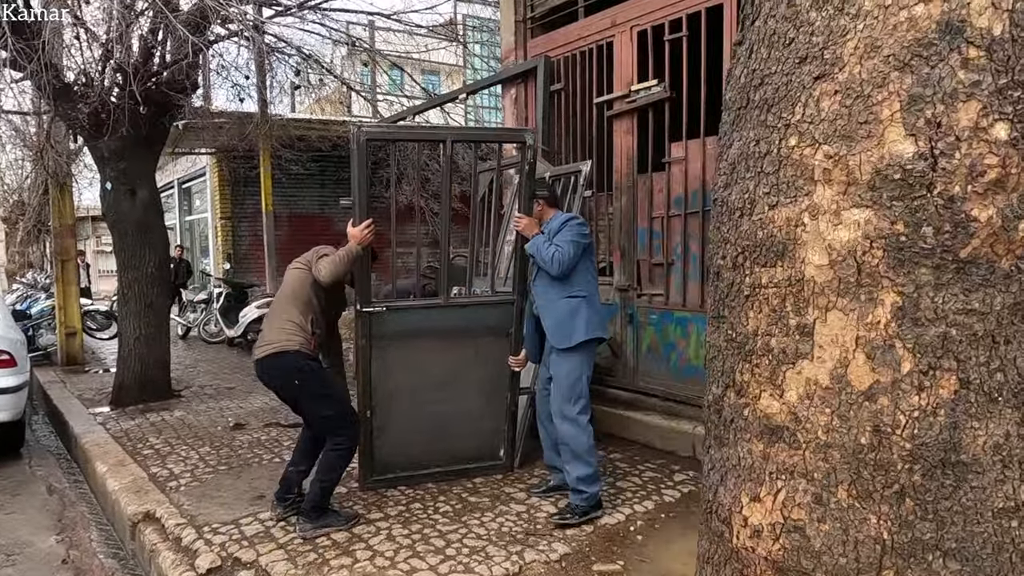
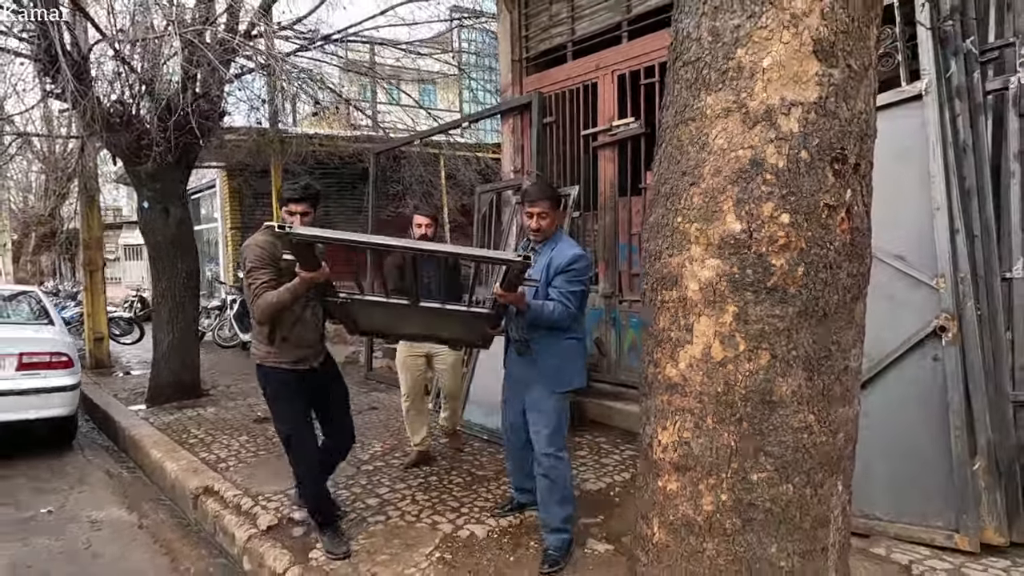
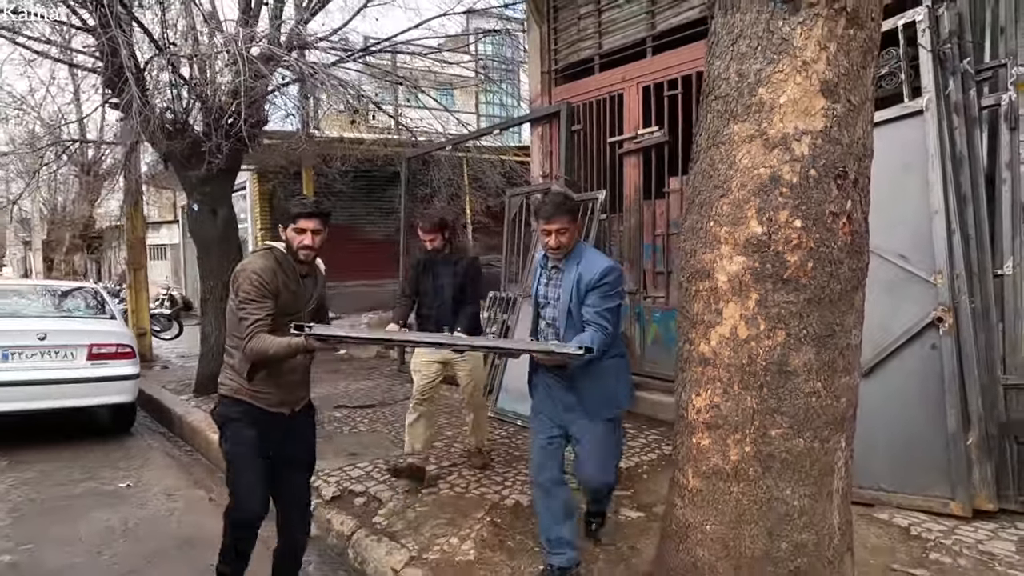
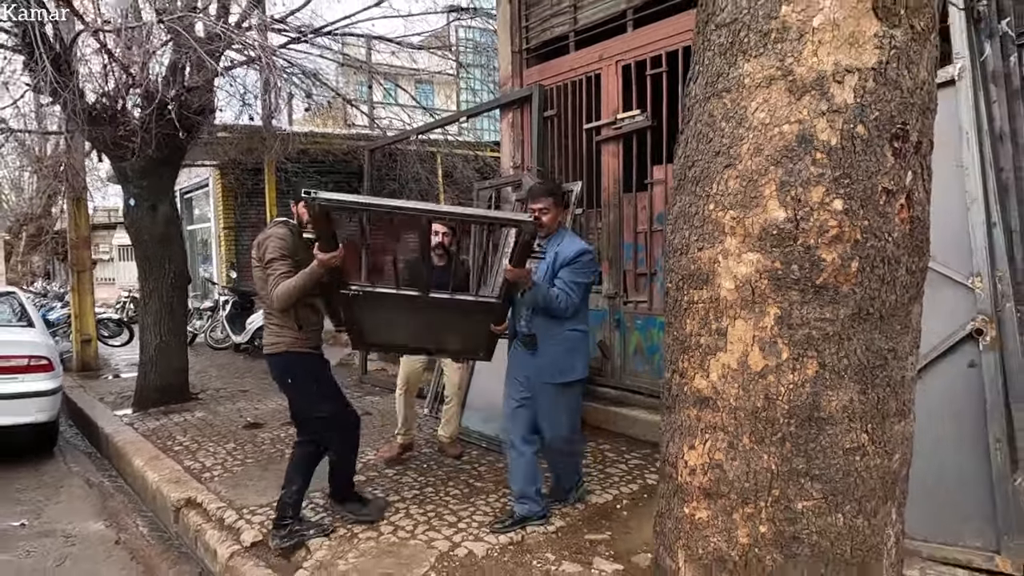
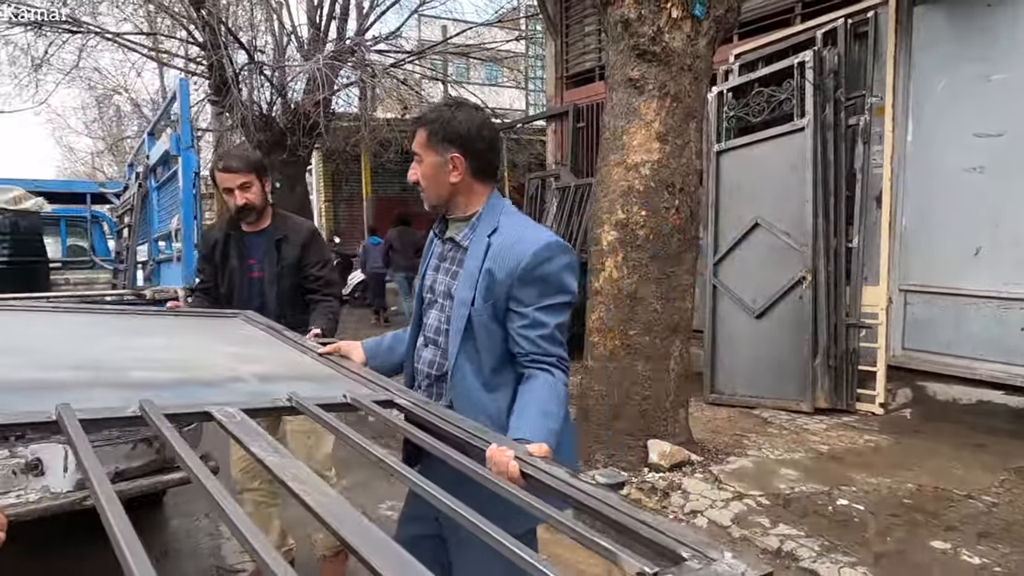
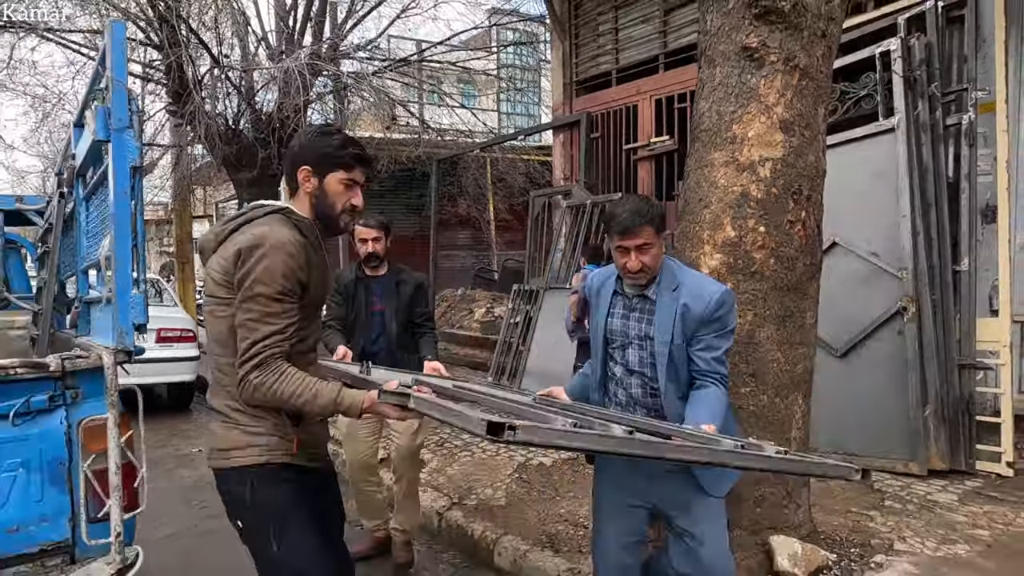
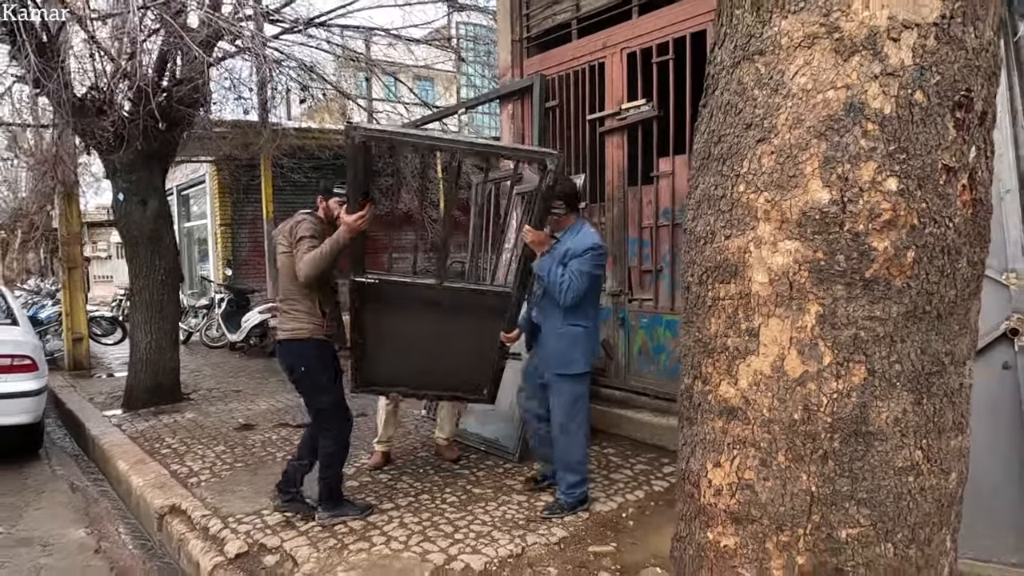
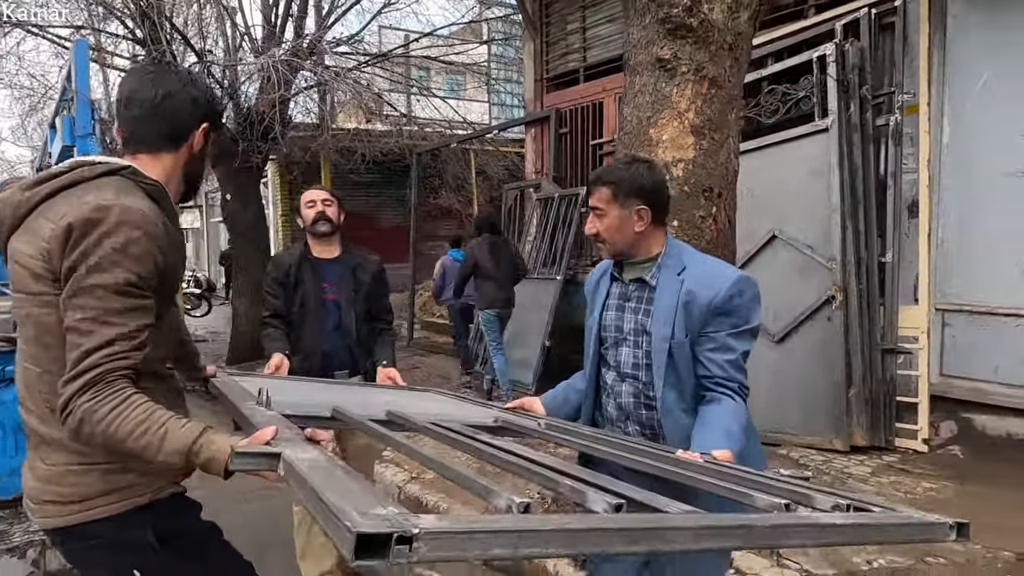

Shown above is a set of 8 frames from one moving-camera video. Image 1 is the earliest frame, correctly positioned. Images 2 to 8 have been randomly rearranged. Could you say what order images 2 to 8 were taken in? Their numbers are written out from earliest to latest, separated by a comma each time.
7, 4, 2, 3, 6, 8, 5
